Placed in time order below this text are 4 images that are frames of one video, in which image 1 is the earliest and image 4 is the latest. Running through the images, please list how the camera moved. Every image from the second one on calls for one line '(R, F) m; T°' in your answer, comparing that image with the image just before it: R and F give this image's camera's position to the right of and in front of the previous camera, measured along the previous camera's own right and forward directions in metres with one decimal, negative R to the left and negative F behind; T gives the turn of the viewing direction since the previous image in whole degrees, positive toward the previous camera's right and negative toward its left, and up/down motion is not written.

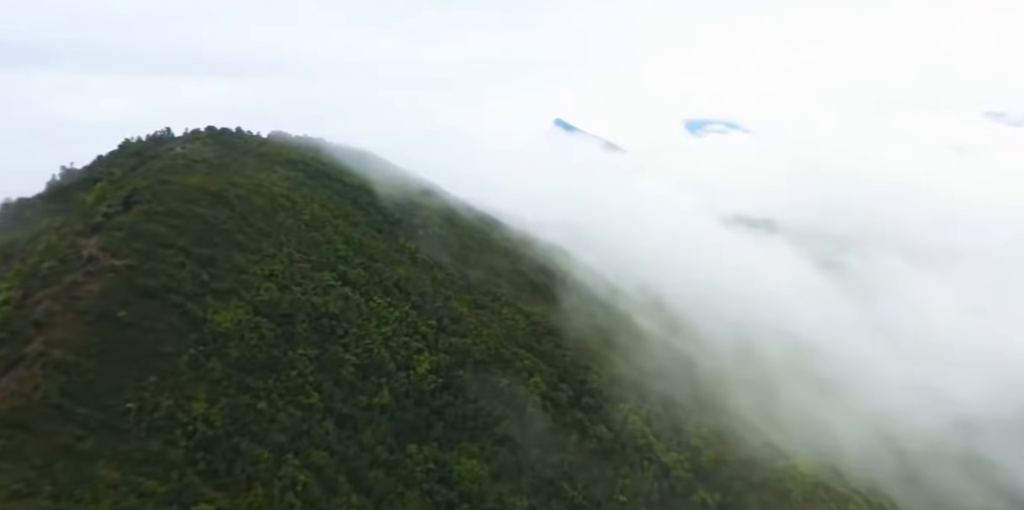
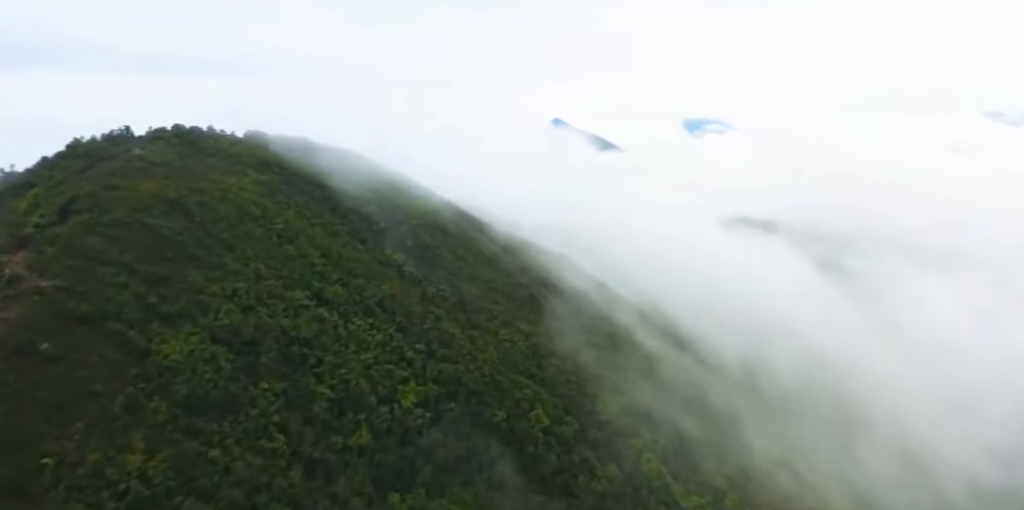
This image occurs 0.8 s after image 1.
(+0.1, +7.0) m; 0°
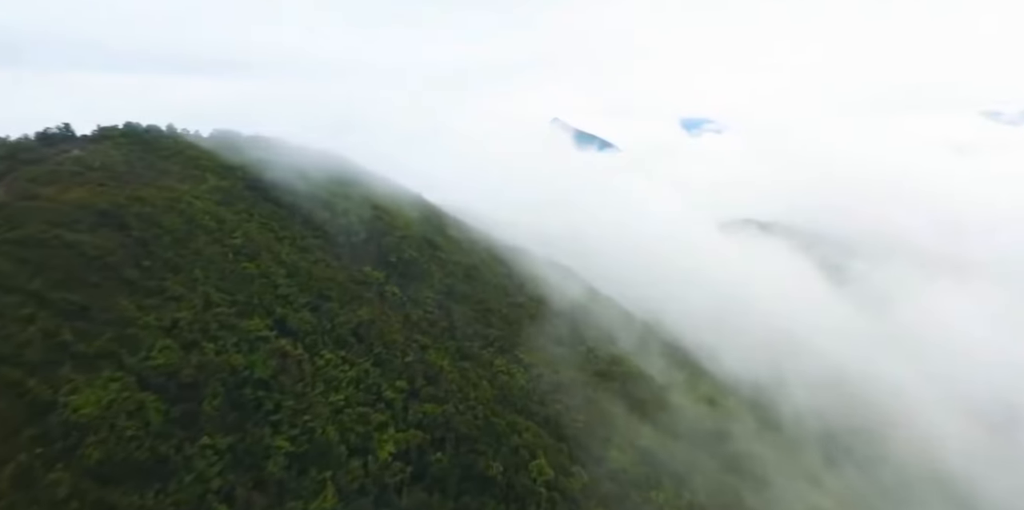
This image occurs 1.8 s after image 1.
(+0.1, +8.0) m; 0°
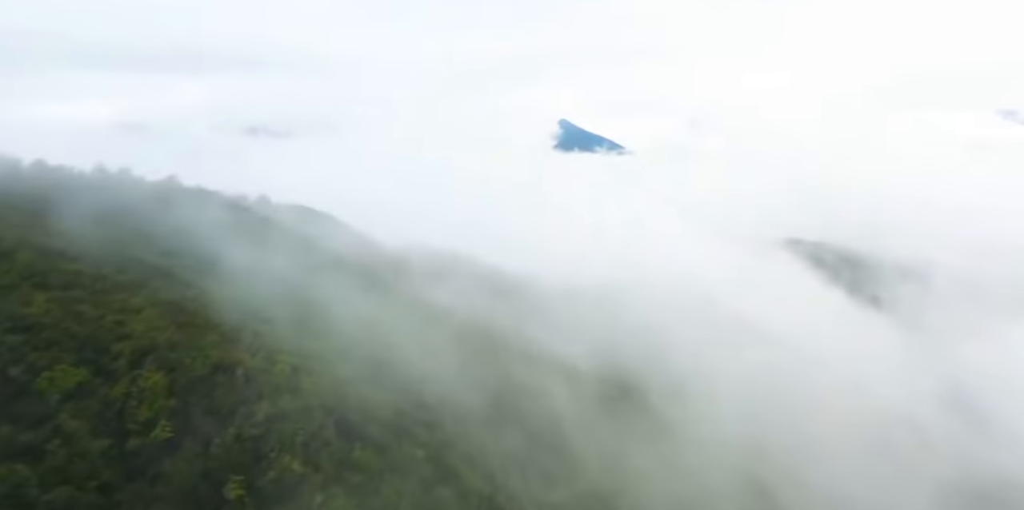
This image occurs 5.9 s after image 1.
(-0.4, +34.6) m; -1°
